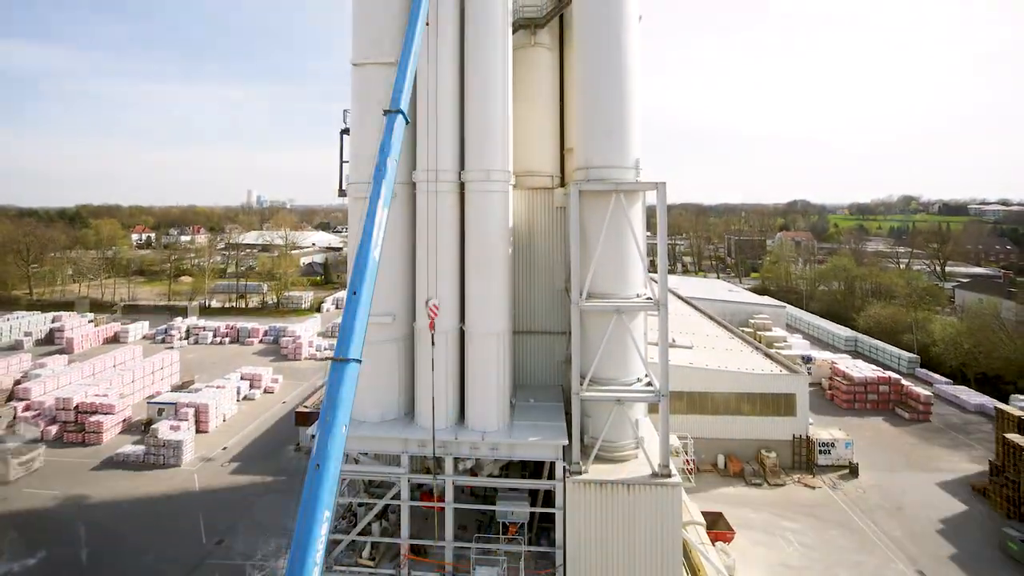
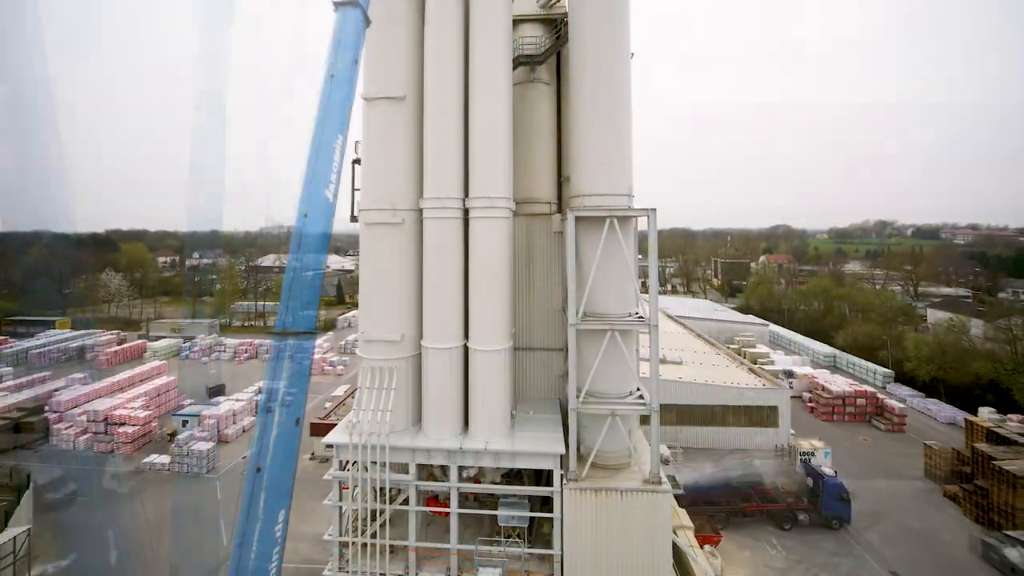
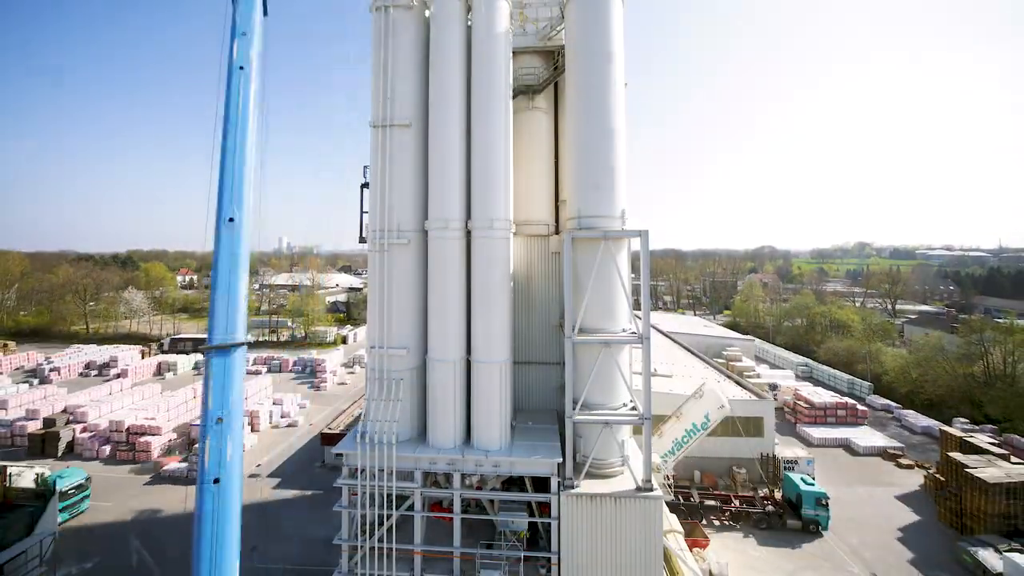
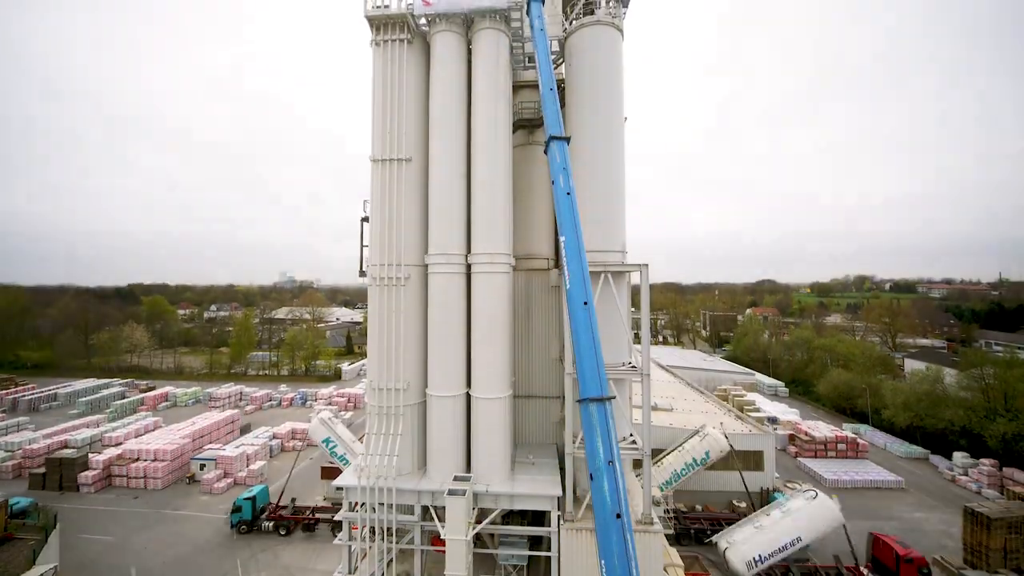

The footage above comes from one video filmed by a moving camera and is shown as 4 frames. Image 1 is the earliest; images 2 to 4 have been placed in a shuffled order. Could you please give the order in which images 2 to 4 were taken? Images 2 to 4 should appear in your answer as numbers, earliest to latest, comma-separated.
2, 3, 4
